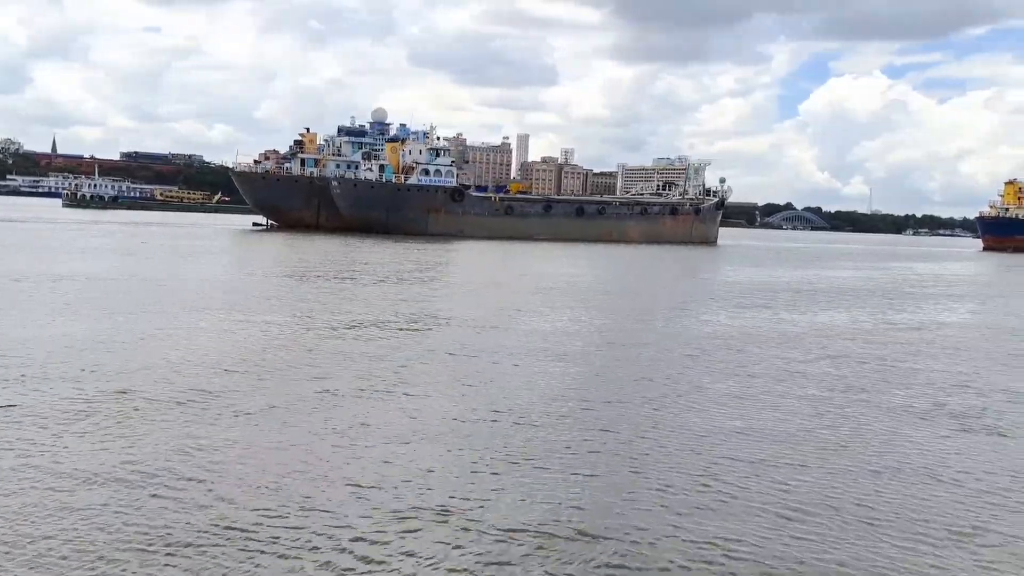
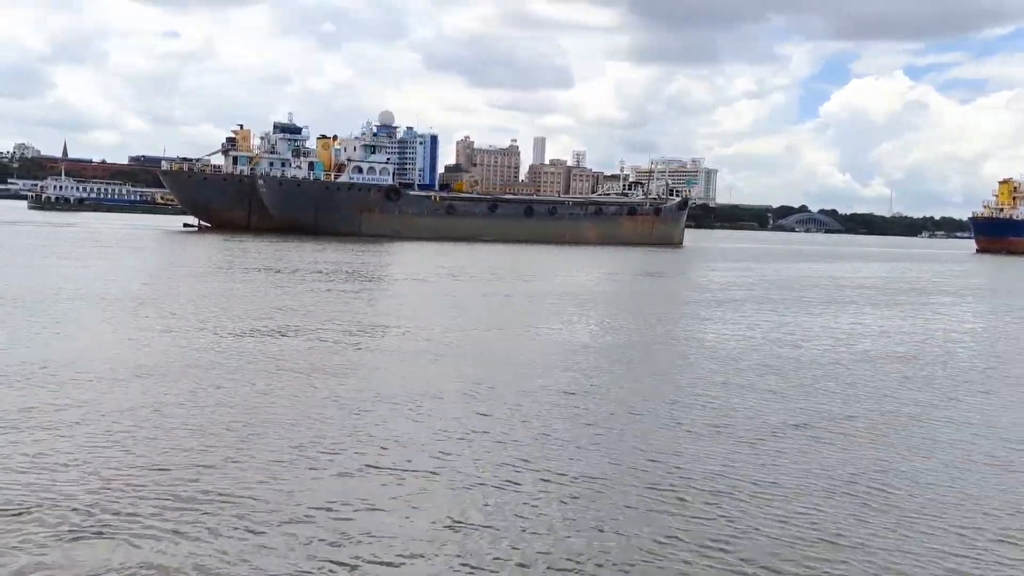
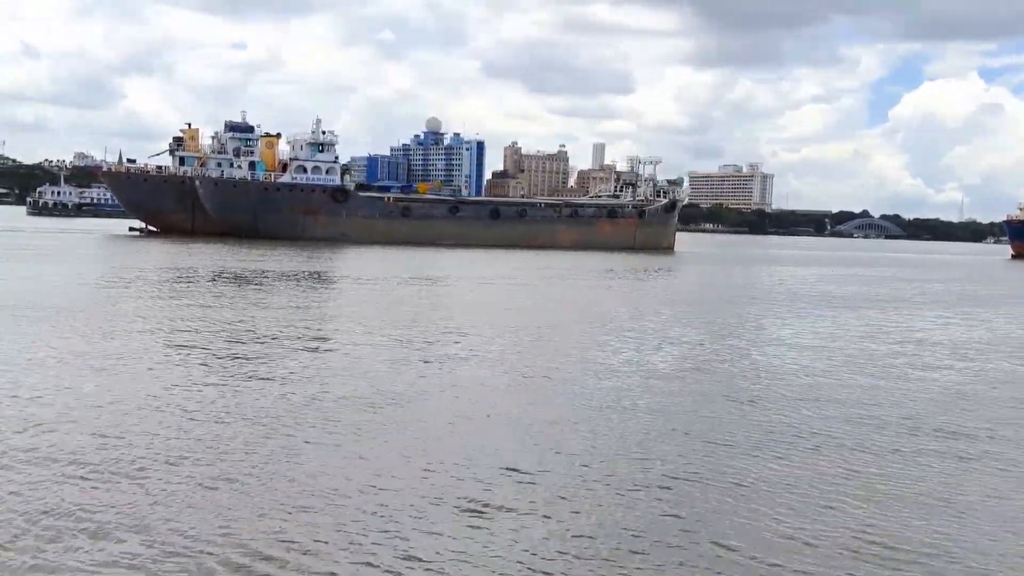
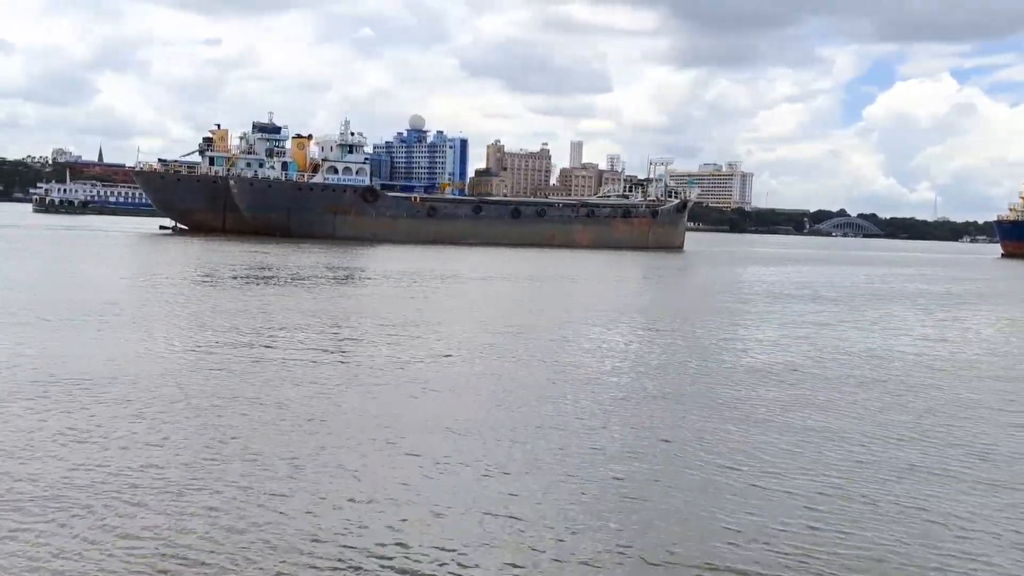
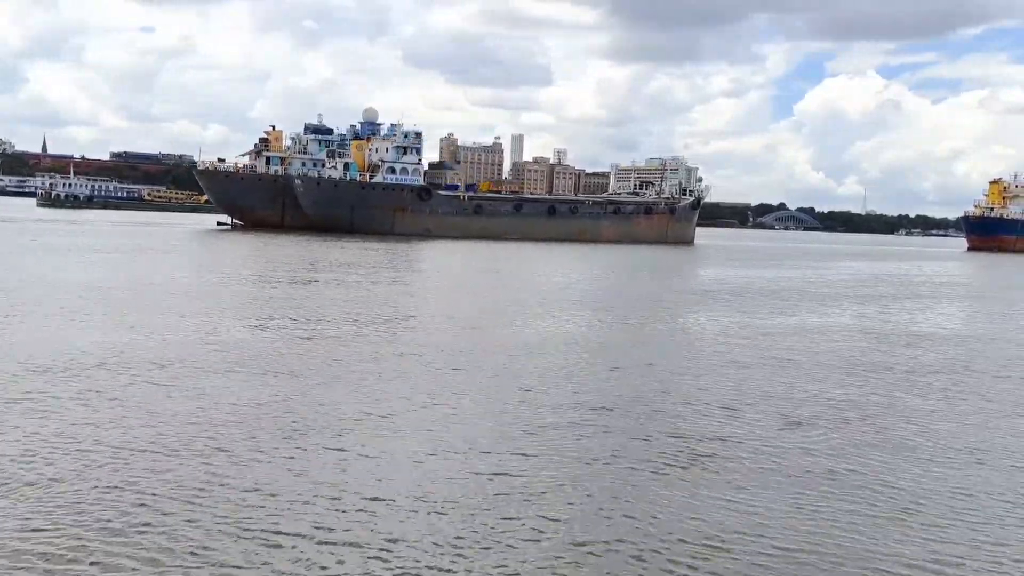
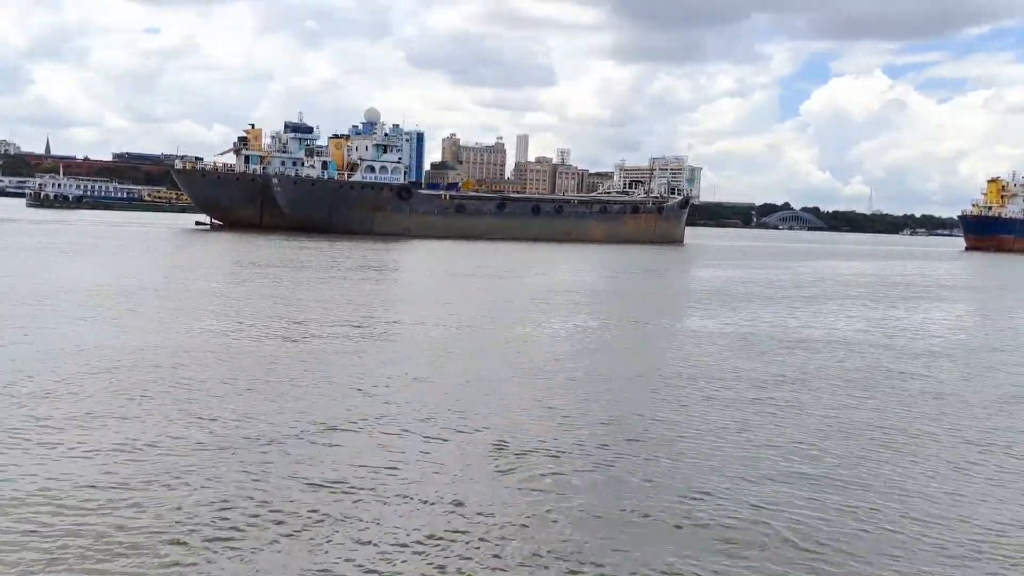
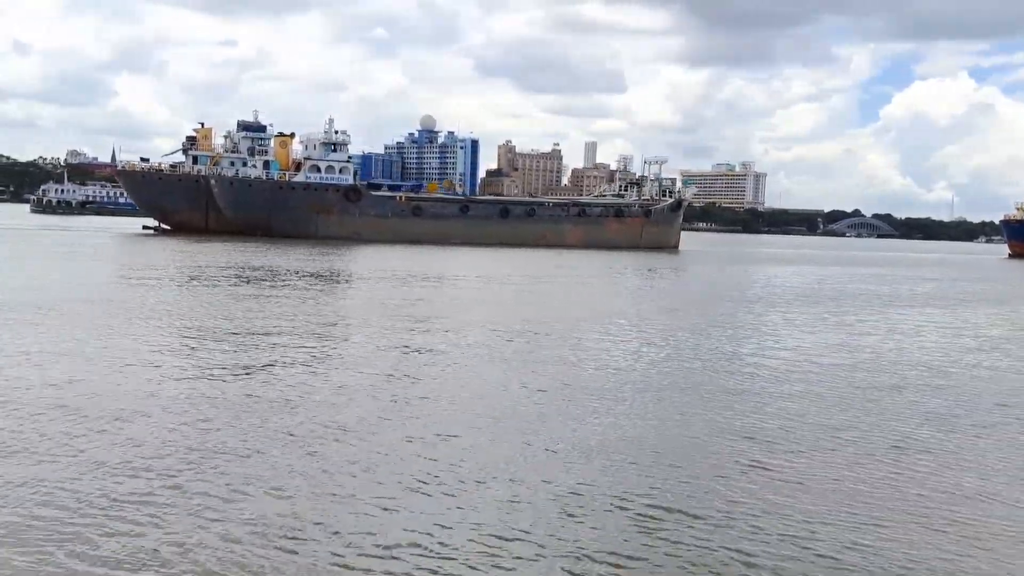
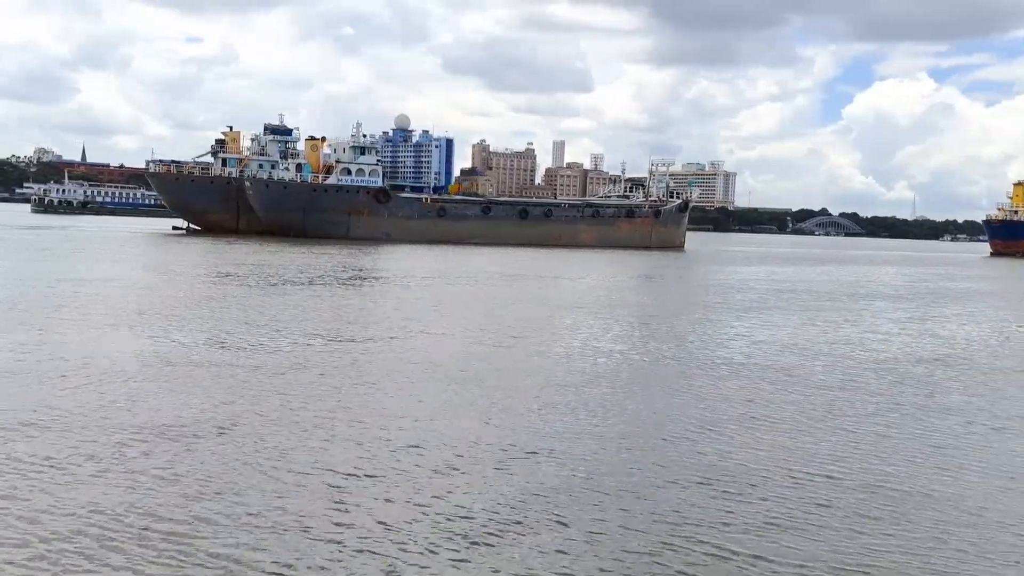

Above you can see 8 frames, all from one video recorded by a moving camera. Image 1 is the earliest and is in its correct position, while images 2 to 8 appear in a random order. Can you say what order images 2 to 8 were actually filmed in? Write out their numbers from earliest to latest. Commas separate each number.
5, 6, 2, 8, 4, 7, 3
